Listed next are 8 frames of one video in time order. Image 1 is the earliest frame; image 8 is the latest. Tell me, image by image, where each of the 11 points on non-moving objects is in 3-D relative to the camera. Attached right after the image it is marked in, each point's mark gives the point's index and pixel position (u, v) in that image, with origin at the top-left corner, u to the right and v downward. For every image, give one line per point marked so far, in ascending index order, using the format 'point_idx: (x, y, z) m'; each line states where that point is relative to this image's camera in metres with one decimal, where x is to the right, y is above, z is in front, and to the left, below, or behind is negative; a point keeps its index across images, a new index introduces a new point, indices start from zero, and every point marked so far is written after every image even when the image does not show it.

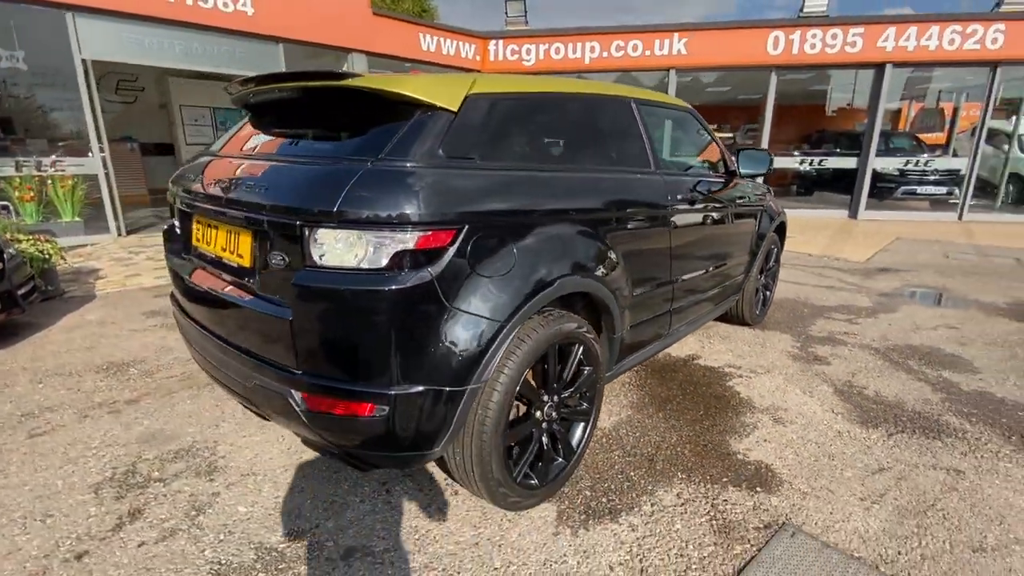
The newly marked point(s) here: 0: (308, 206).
0: (-0.6, +0.2, +1.5) m
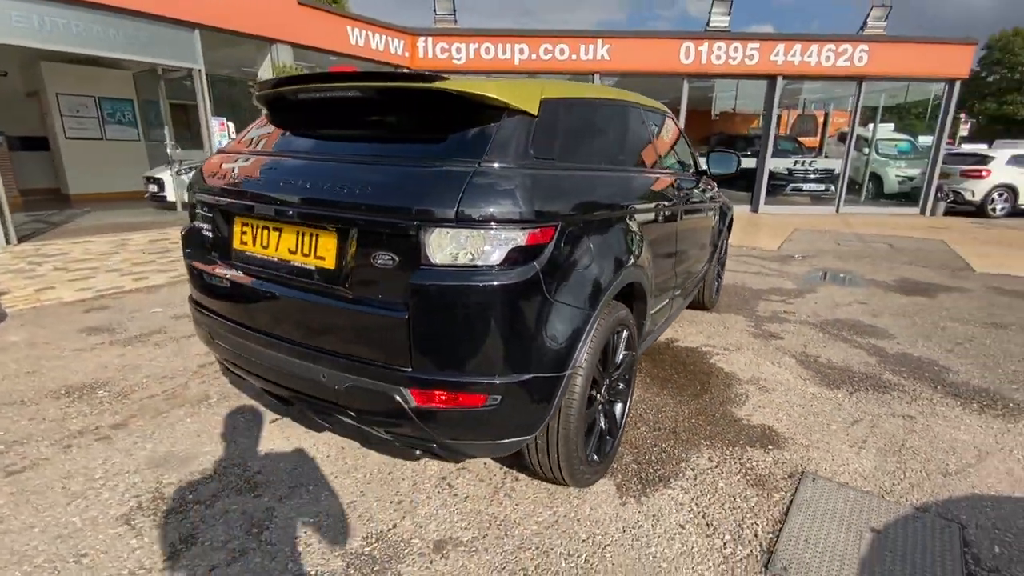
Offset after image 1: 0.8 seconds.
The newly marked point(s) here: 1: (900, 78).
0: (-0.2, +0.2, +1.5) m
1: (+9.0, +4.8, +11.3) m
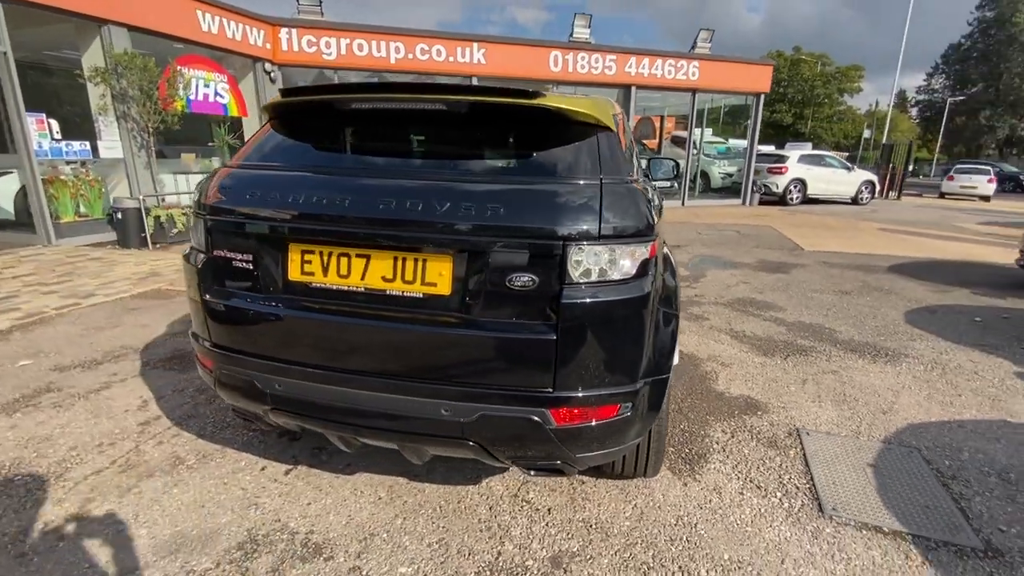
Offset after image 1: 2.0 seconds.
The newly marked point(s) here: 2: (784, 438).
0: (+0.2, +0.2, +1.5) m
1: (+5.8, +5.4, +13.4) m
2: (+1.5, -0.8, +2.6) m
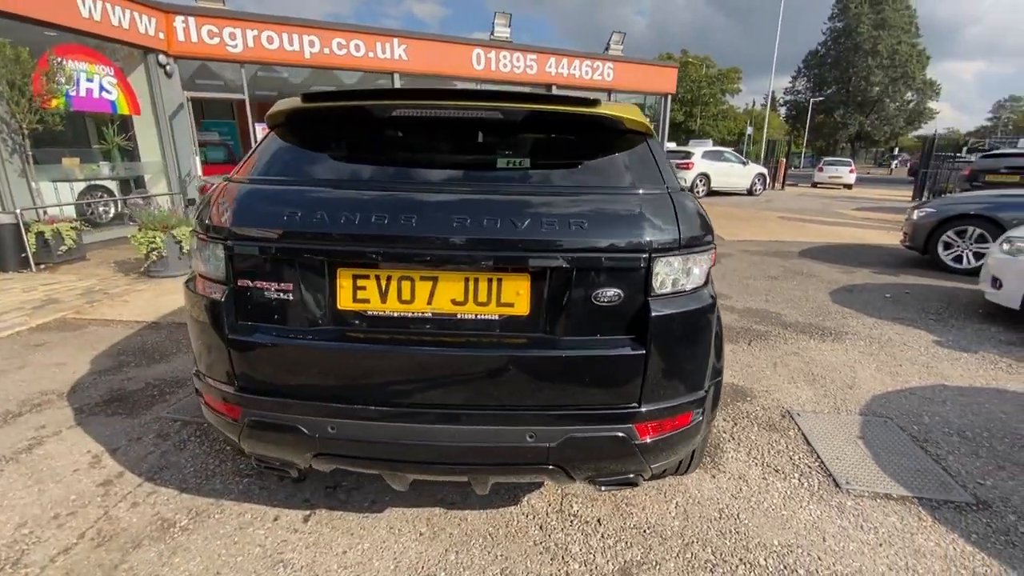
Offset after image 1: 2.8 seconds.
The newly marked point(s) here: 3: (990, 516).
0: (+0.4, +0.2, +1.5) m
1: (+3.5, +5.7, +14.2) m
2: (+1.5, -0.8, +2.8) m
3: (+2.0, -1.0, +2.1) m
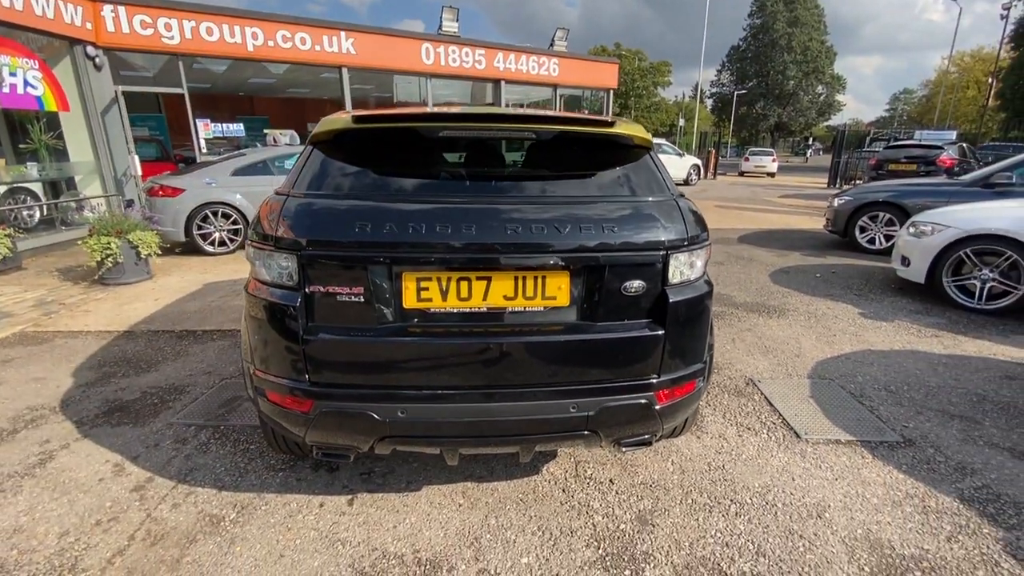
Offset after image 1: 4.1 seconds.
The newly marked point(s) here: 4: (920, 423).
0: (+0.6, +0.2, +1.8) m
1: (+2.0, +6.1, +14.6) m
2: (+1.6, -0.7, +3.2) m
3: (+2.1, -0.9, +2.6) m
4: (+2.4, -0.8, +2.8) m
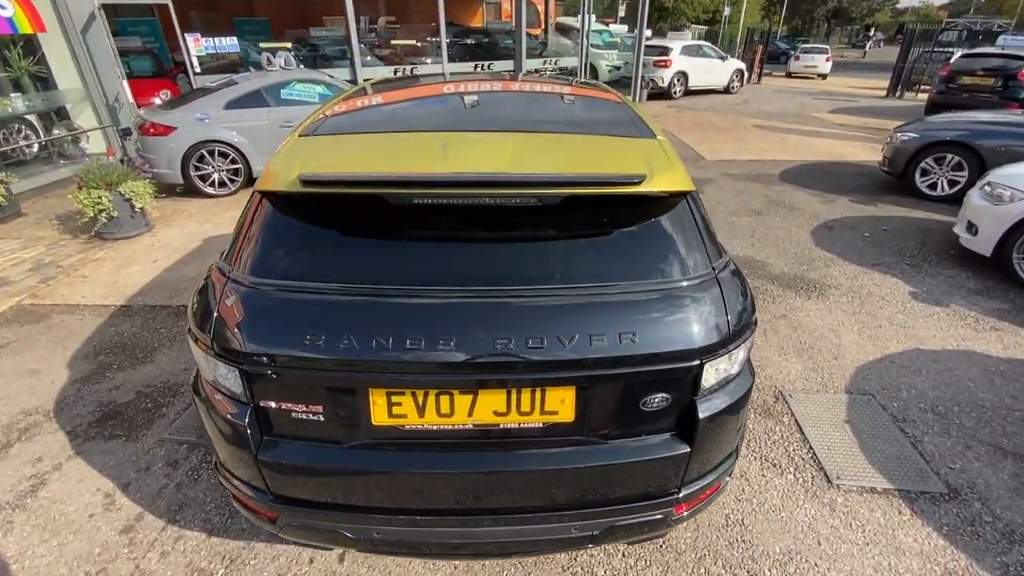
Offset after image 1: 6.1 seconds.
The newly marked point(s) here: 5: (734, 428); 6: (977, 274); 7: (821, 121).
0: (+0.5, -0.1, +1.4) m
1: (+2.6, +8.1, +12.8) m
2: (+1.6, -0.7, +3.0) m
3: (+2.1, -1.0, +2.3) m
4: (+2.4, -0.9, +2.5) m
5: (+0.7, -0.5, +1.6) m
6: (+4.2, +0.1, +4.4) m
7: (+7.5, +4.0, +11.8) m
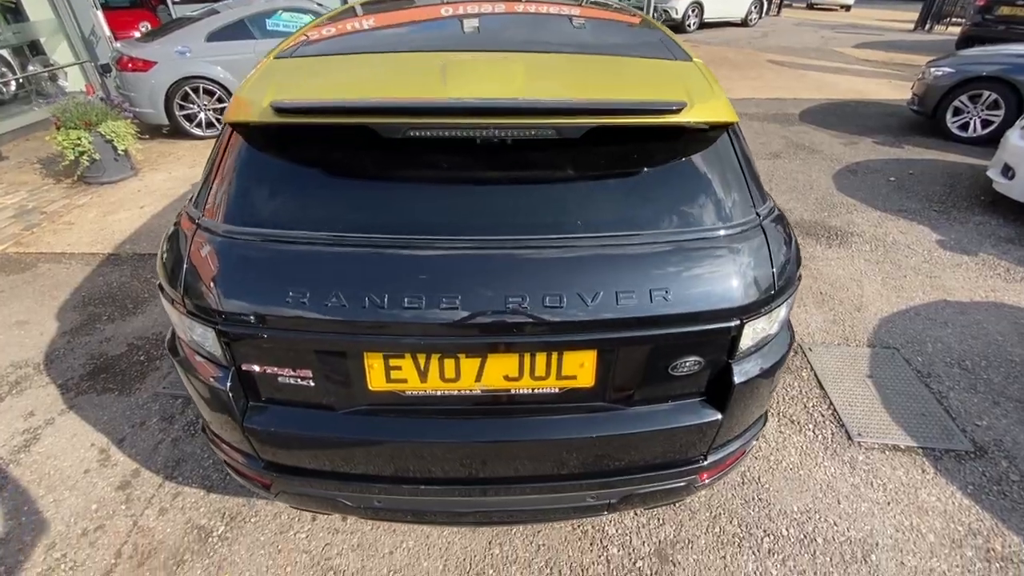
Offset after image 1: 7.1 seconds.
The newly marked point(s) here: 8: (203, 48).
0: (+0.6, 0.0, +1.2) m
1: (+2.7, +9.4, +11.6) m
2: (+1.6, -0.4, +2.8) m
3: (+2.2, -0.8, +2.2) m
4: (+2.4, -0.7, +2.4) m
5: (+0.8, -0.3, +1.5) m
6: (+4.3, +0.6, +4.2) m
7: (+7.5, +5.2, +11.1) m
8: (-3.8, +2.9, +5.9) m
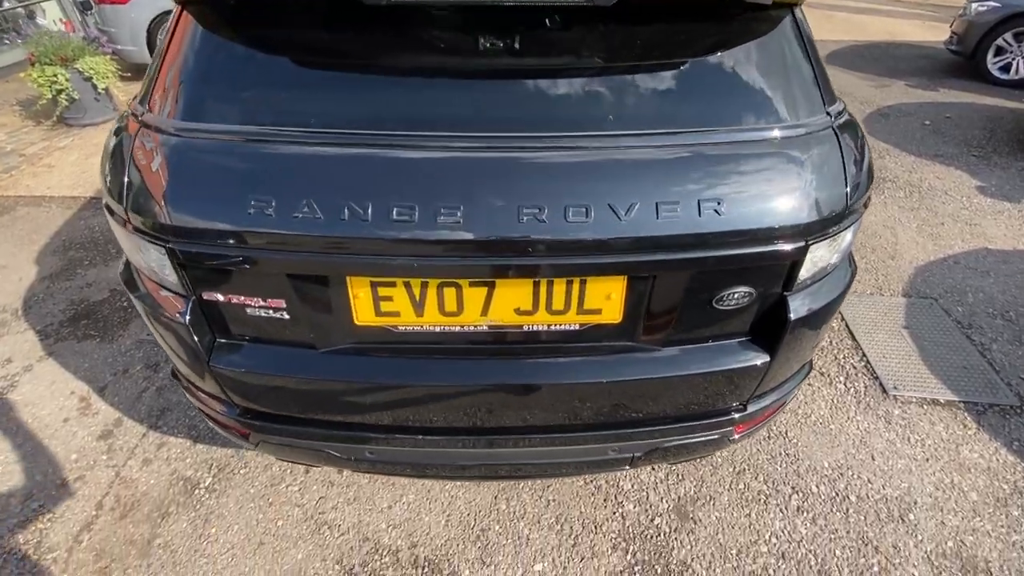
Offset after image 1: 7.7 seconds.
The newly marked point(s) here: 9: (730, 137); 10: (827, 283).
0: (+0.6, +0.2, +1.0) m
1: (+2.8, +10.4, +10.6) m
2: (+1.7, -0.1, +2.6) m
3: (+2.2, -0.6, +2.1) m
4: (+2.5, -0.4, +2.3) m
5: (+0.8, -0.1, +1.3) m
6: (+4.3, +1.0, +3.9) m
7: (+7.7, +6.2, +10.4) m
8: (-3.7, +3.5, +5.5) m
9: (+0.5, +0.3, +1.0) m
10: (+0.7, 0.0, +1.2) m
